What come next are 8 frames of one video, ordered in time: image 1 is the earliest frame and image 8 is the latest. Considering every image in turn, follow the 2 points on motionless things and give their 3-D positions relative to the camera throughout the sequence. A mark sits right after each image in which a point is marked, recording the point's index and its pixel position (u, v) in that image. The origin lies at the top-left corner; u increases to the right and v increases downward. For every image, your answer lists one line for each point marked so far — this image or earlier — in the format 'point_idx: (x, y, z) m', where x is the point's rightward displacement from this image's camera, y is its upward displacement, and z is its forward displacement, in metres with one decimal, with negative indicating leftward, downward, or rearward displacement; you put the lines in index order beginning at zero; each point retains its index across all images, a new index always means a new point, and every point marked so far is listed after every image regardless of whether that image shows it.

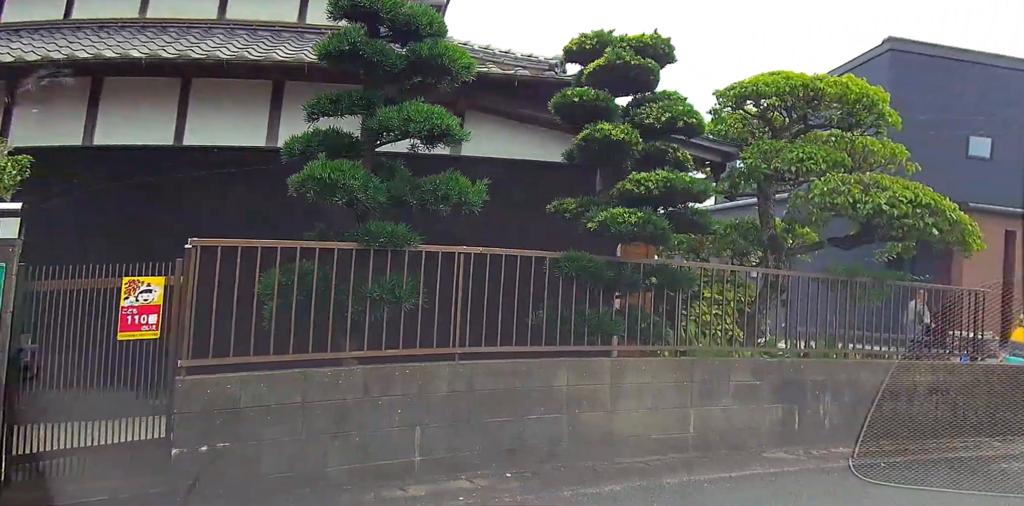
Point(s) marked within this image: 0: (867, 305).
0: (+3.7, -0.5, +6.9) m
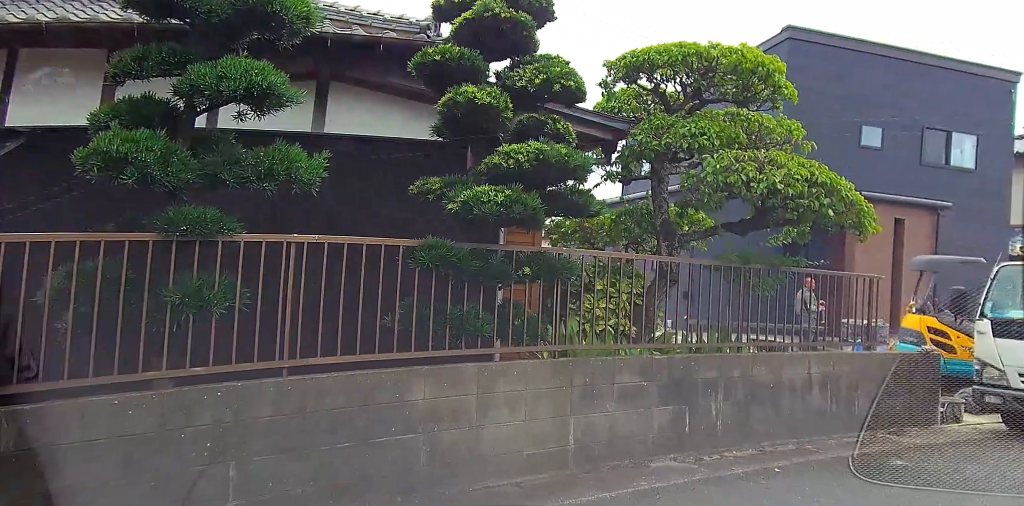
0: (+2.4, -0.4, +6.4) m
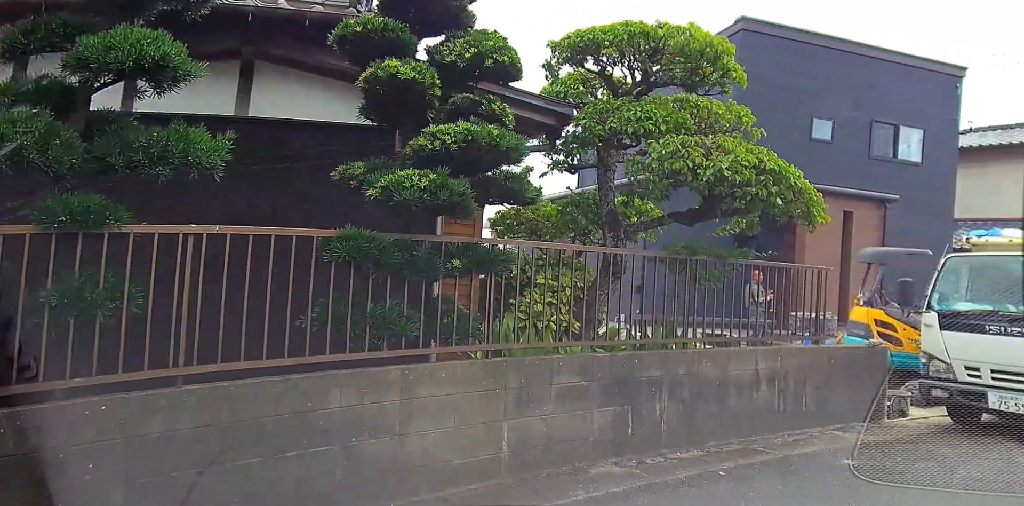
0: (+1.8, -0.3, +6.1) m
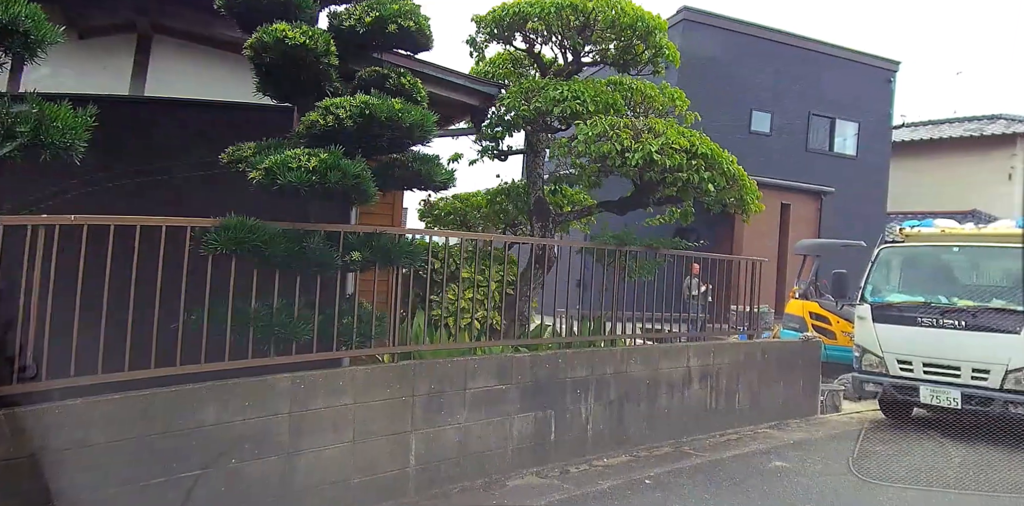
0: (+1.1, -0.2, +5.7) m
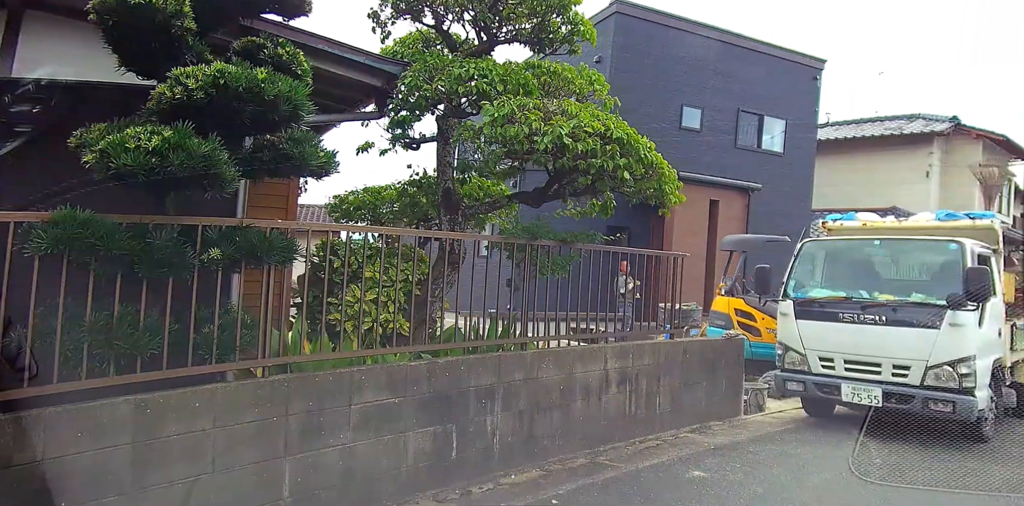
0: (+0.3, -0.2, +5.3) m
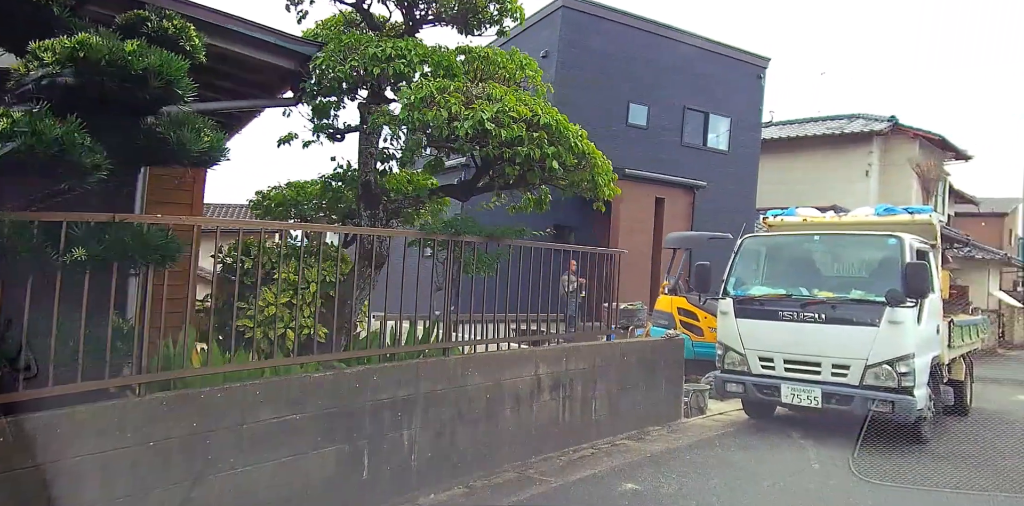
0: (-0.2, -0.2, +5.0) m
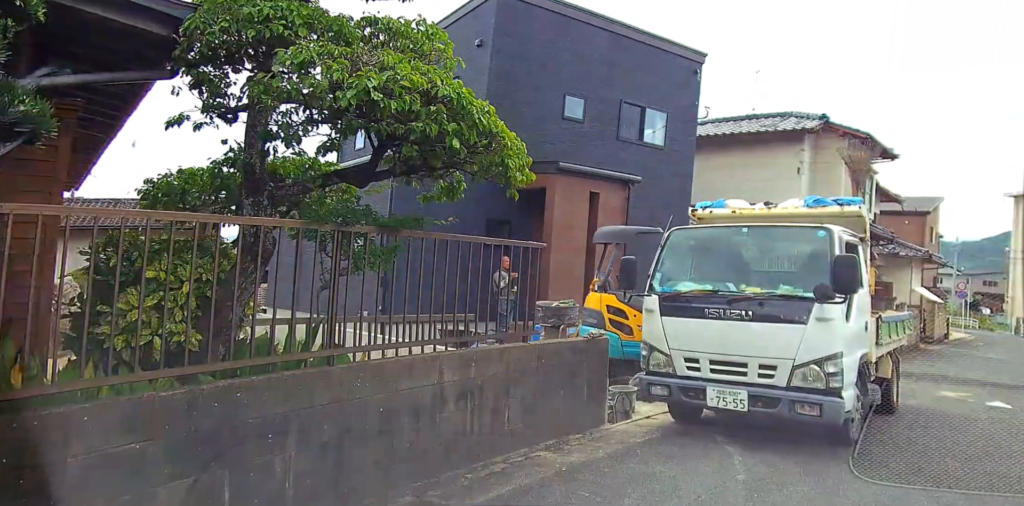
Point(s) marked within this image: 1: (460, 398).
0: (-0.9, -0.1, +4.4) m
1: (-0.3, -1.0, +4.5) m
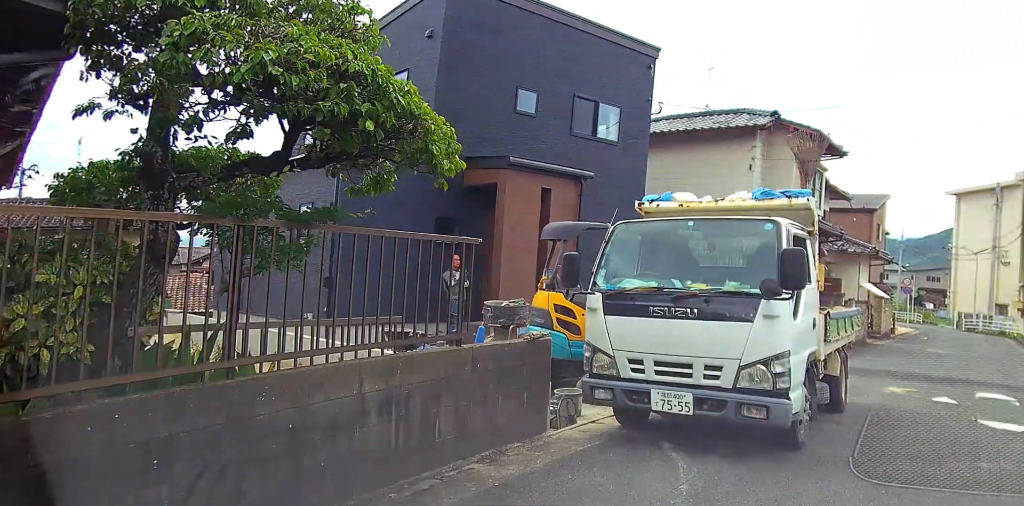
0: (-1.3, -0.1, +4.0) m
1: (-0.8, -1.0, +4.1) m
